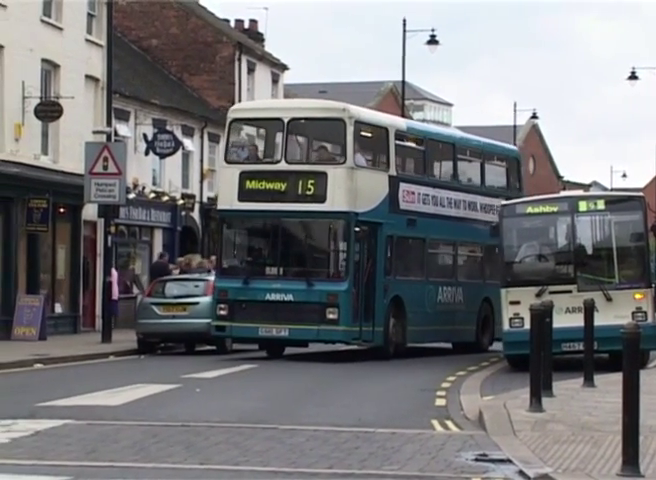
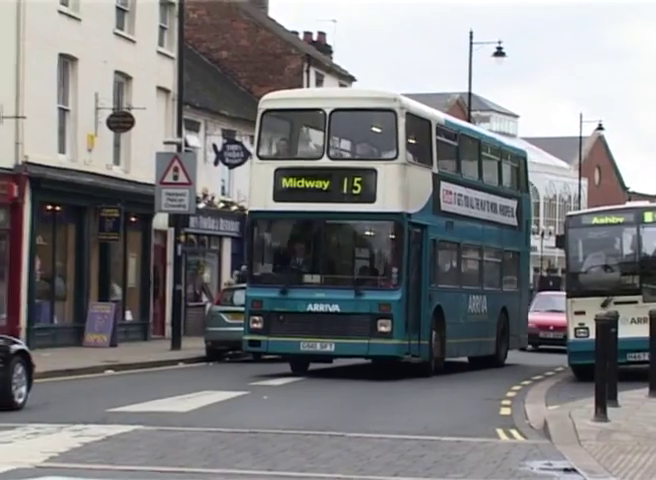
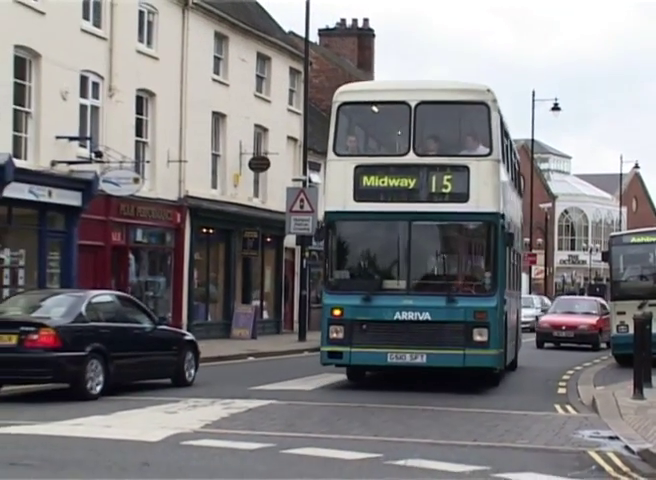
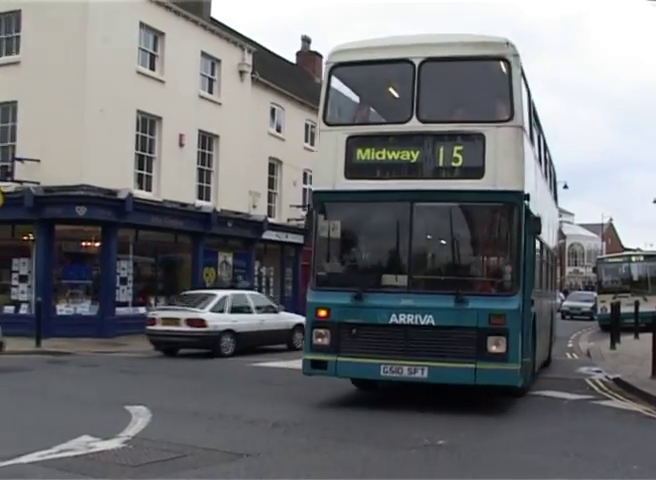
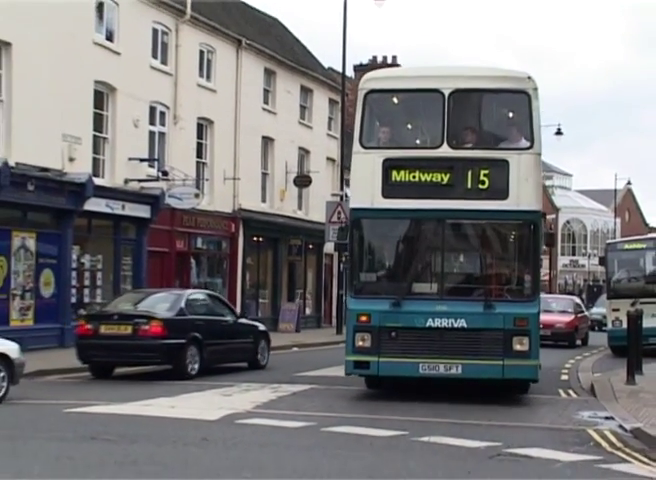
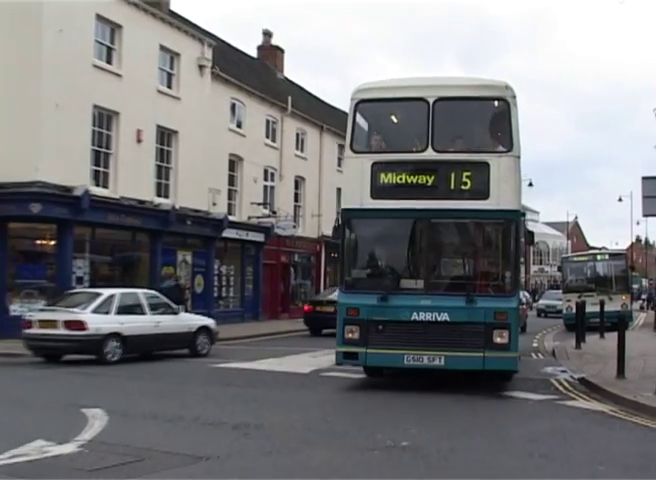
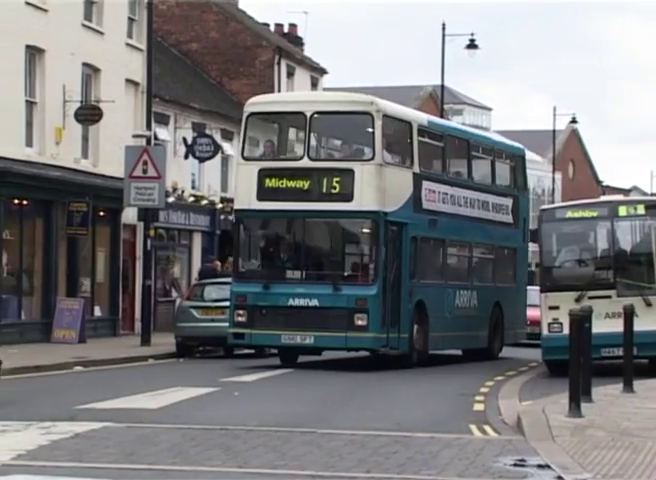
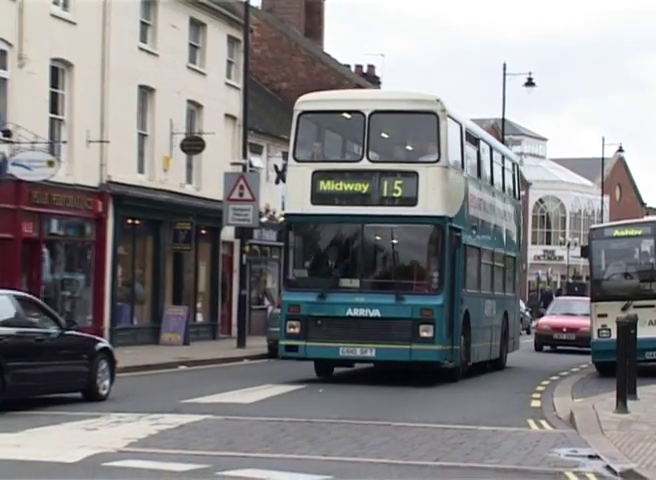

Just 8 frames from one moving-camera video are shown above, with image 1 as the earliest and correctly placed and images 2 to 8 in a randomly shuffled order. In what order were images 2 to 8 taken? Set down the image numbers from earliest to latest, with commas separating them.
7, 2, 8, 3, 5, 6, 4
